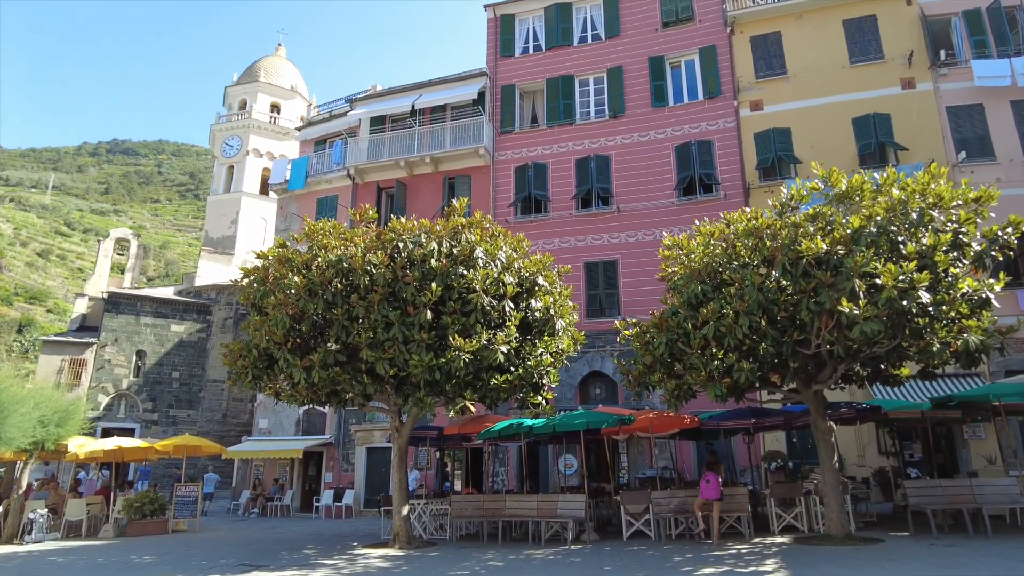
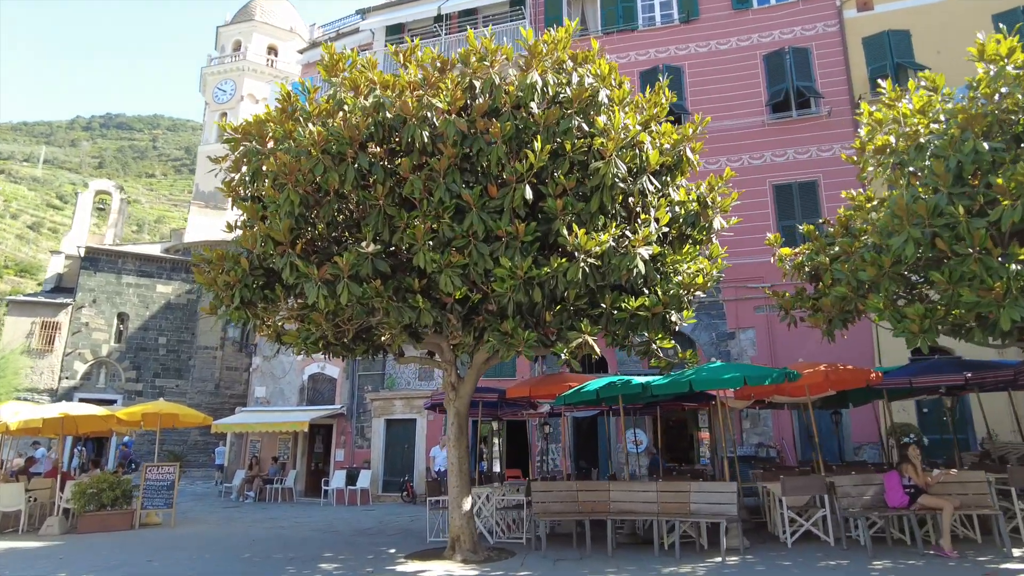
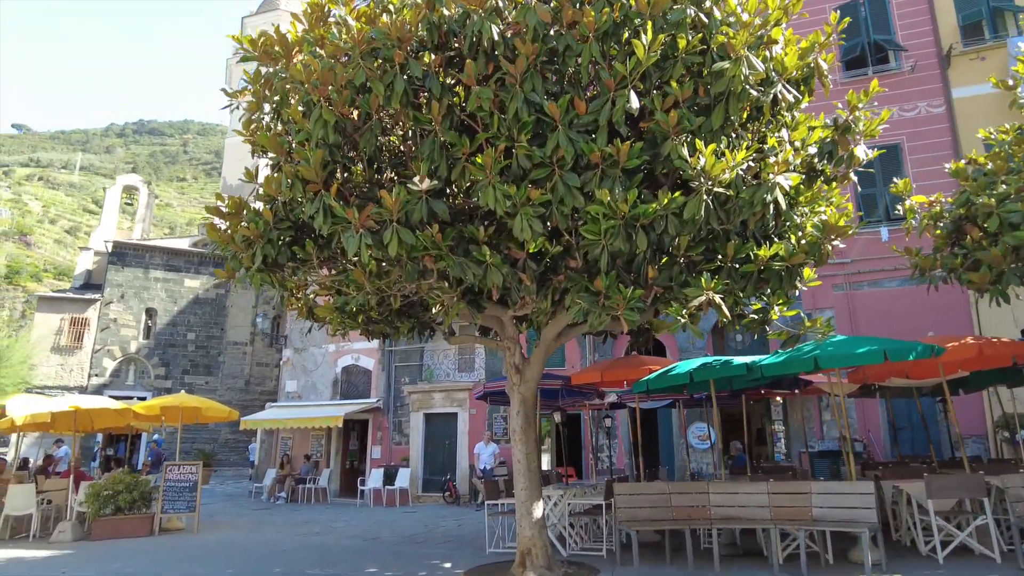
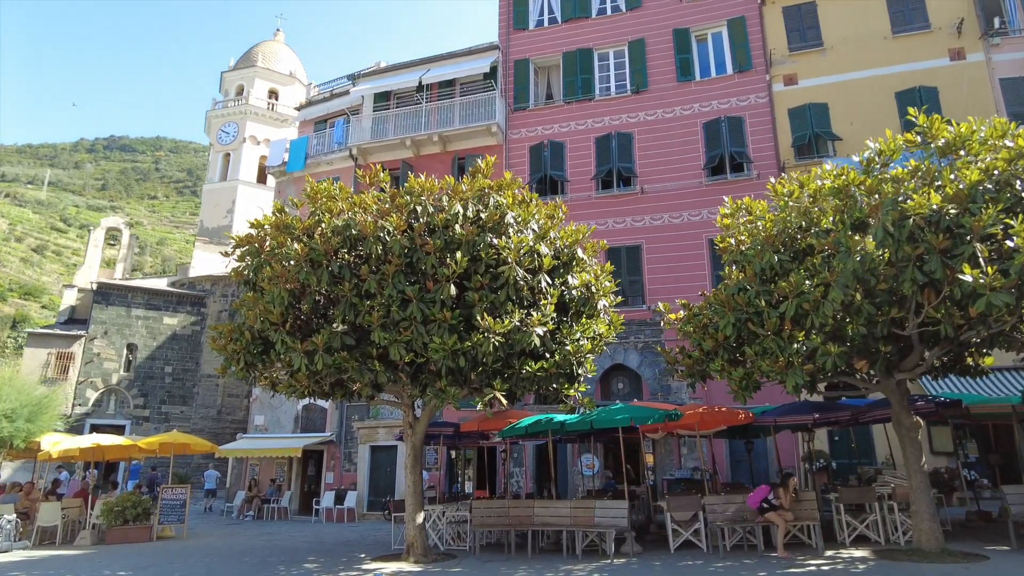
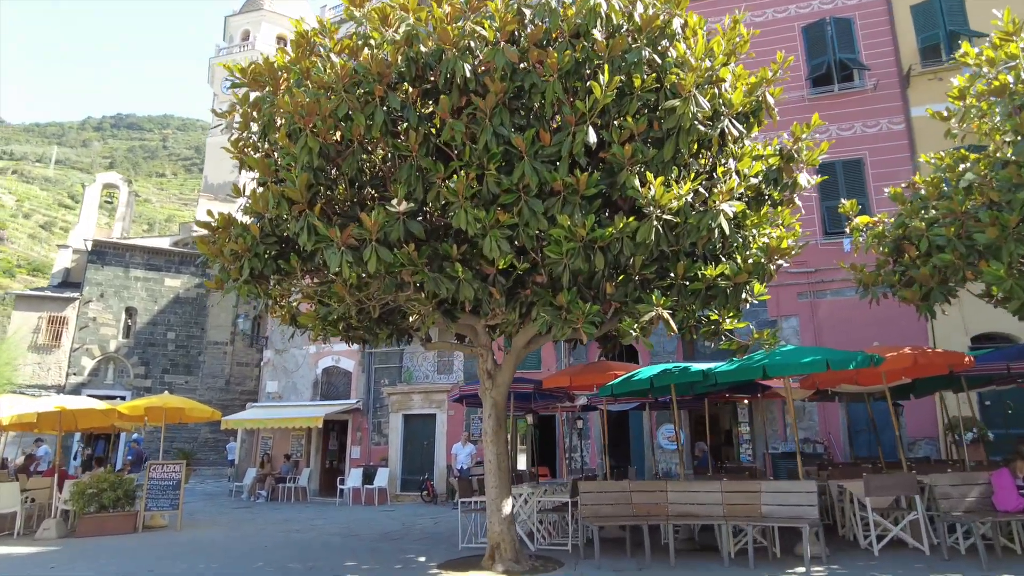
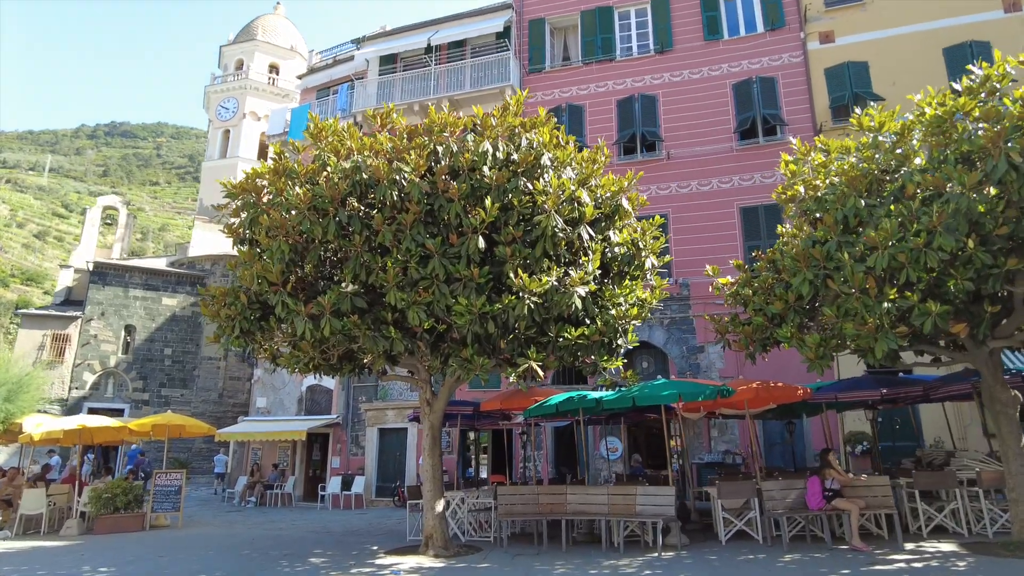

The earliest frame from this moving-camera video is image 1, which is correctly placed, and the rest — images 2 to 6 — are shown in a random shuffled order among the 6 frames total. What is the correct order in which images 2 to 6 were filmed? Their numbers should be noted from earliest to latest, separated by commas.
4, 6, 2, 5, 3
